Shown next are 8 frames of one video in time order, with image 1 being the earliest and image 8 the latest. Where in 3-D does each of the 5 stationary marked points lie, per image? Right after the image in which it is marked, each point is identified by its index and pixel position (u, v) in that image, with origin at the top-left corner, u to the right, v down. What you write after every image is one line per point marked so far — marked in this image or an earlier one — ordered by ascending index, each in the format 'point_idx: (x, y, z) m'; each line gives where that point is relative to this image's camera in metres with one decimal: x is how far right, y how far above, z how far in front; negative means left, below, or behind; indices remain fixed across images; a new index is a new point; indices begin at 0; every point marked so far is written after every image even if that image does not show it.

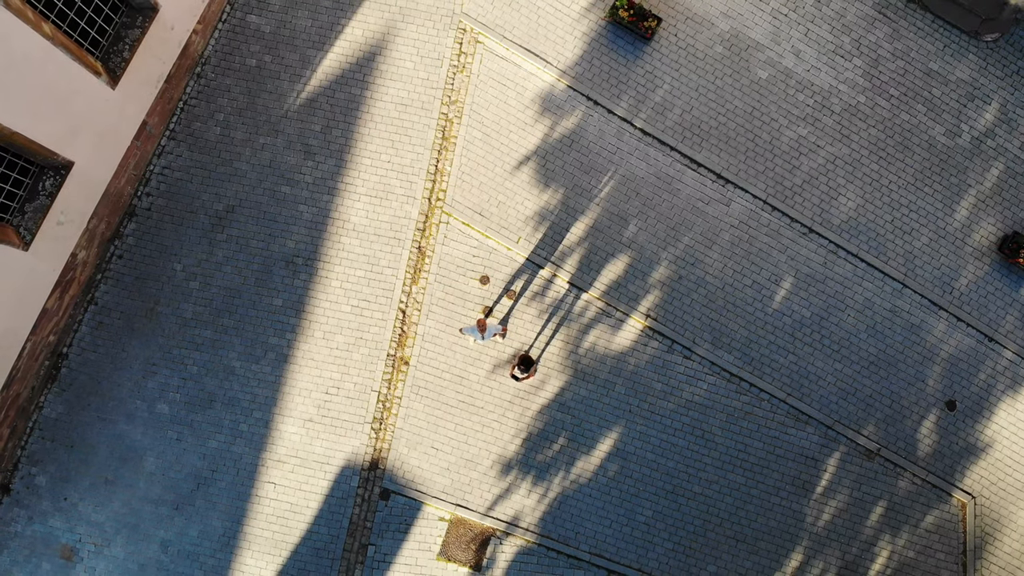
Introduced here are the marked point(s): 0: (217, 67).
0: (-6.1, +4.5, +12.4) m
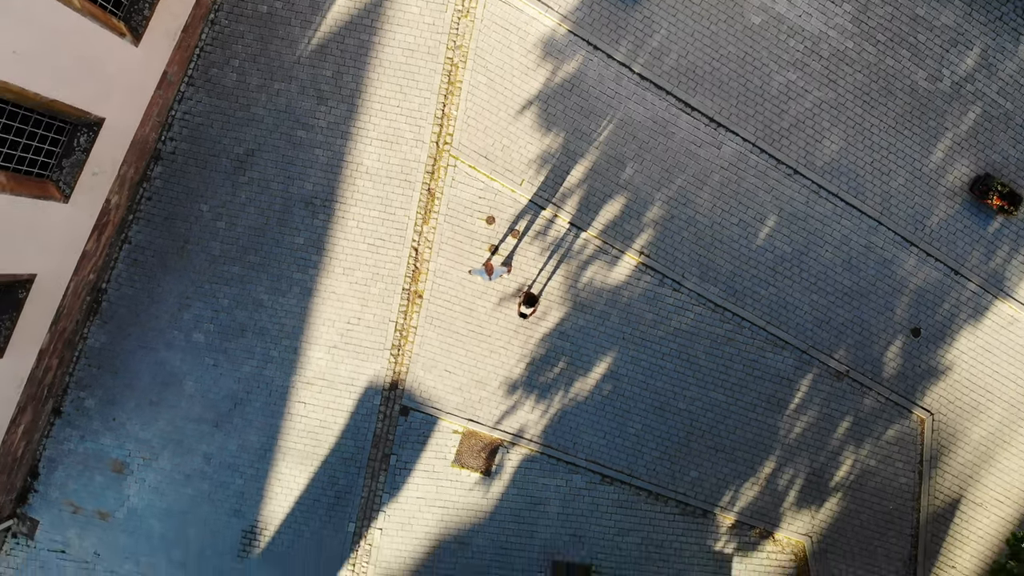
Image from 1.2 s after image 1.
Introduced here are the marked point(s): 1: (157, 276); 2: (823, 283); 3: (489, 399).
0: (-6.0, +5.8, +12.8) m
1: (-7.8, +0.2, +13.2) m
2: (+6.6, +0.1, +12.9) m
3: (-0.5, -2.4, +13.0) m
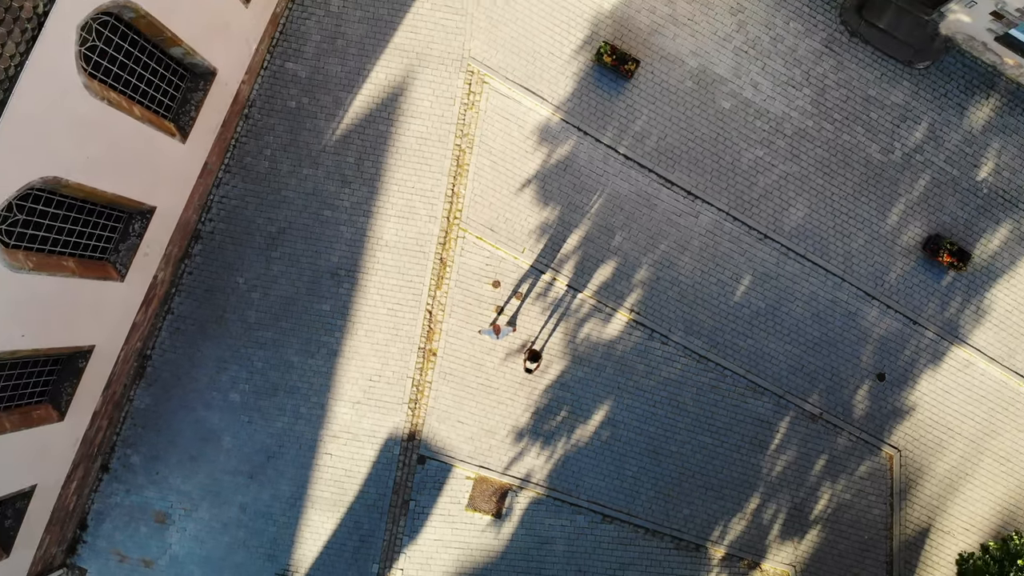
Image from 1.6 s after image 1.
0: (-6.0, +4.3, +14.5) m
1: (-7.7, -1.3, +14.7) m
2: (+6.7, -1.1, +14.4) m
3: (-0.3, -3.8, +14.4) m
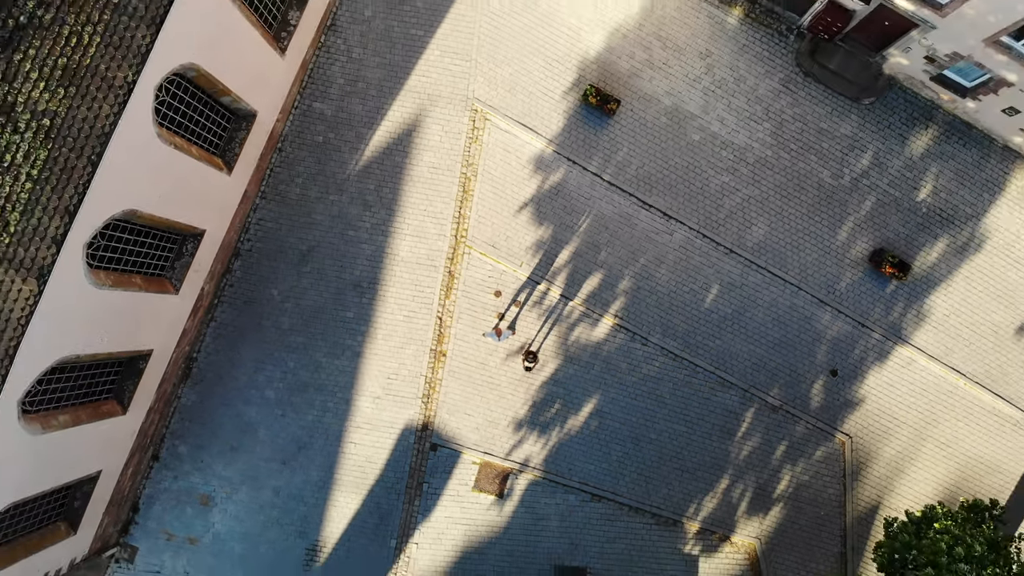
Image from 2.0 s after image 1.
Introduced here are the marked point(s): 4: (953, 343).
0: (-6.0, +4.0, +16.7) m
1: (-7.7, -1.6, +16.8) m
2: (+6.7, -1.3, +16.5) m
3: (-0.3, -4.1, +16.5) m
4: (+12.5, -1.6, +17.1) m
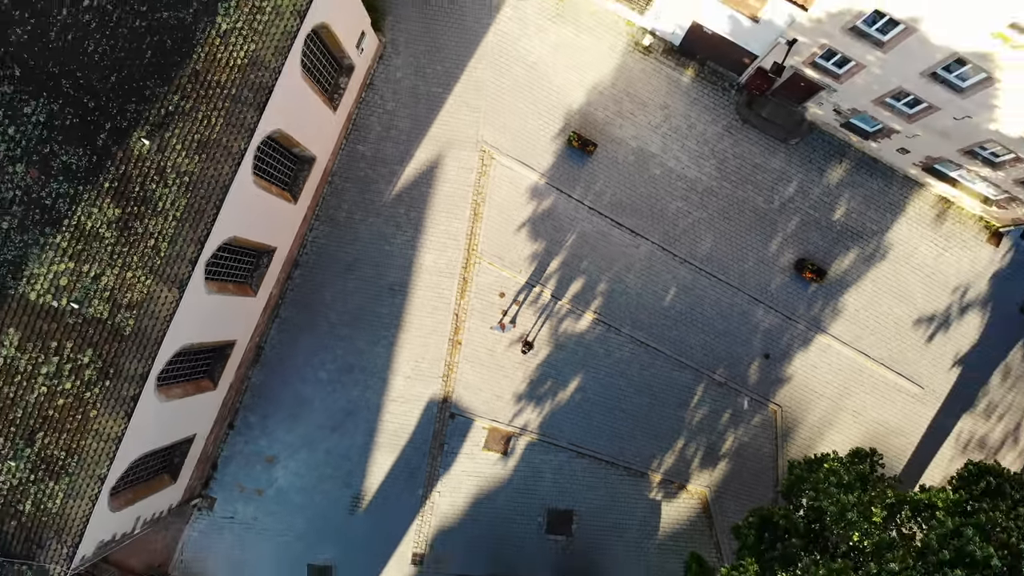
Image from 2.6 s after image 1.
0: (-6.0, +3.9, +21.1) m
1: (-7.6, -1.8, +21.3) m
2: (+6.8, -1.4, +20.9) m
3: (-0.3, -4.1, +21.0) m
4: (+12.5, -1.6, +21.6) m
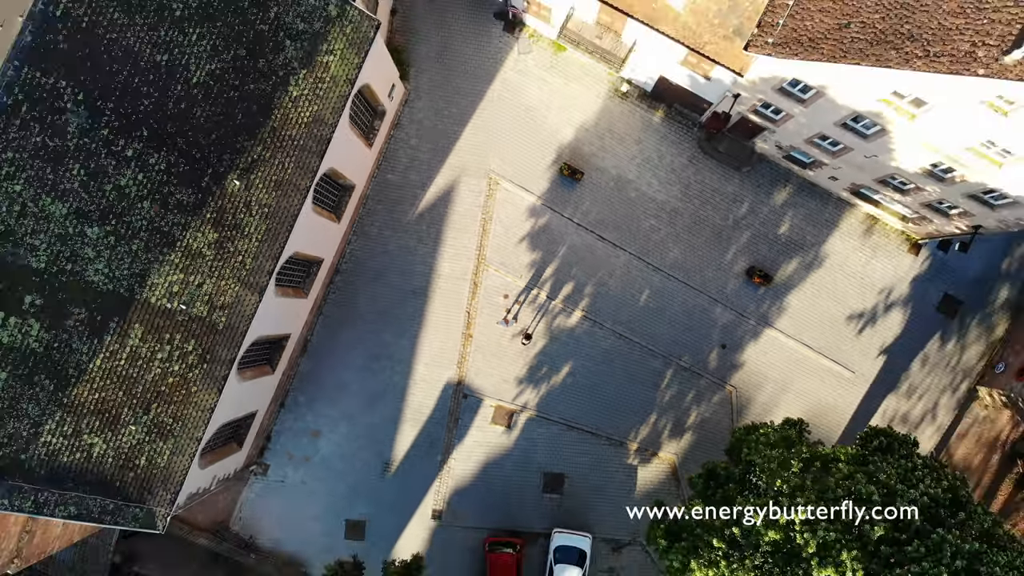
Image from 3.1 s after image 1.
0: (-5.9, +3.8, +25.6) m
1: (-7.5, -1.9, +25.8) m
2: (+6.9, -1.5, +25.5) m
3: (-0.2, -4.3, +25.6) m
4: (+12.6, -1.7, +26.1) m
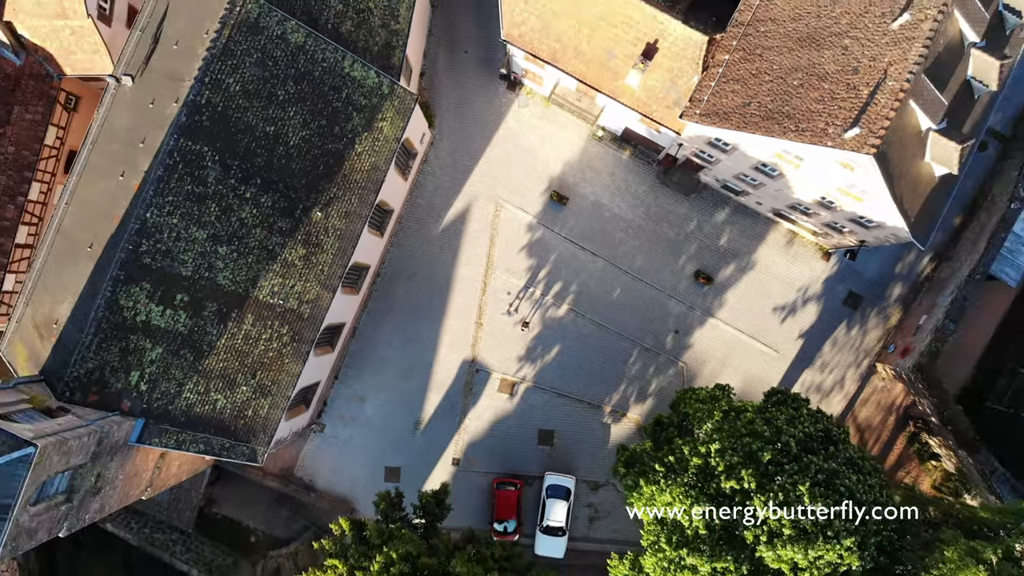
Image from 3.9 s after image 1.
0: (-5.8, +3.8, +33.3) m
1: (-7.4, -1.8, +33.6) m
2: (+7.0, -1.4, +33.2) m
3: (0.0, -4.2, +33.4) m
4: (+12.7, -1.6, +33.9) m
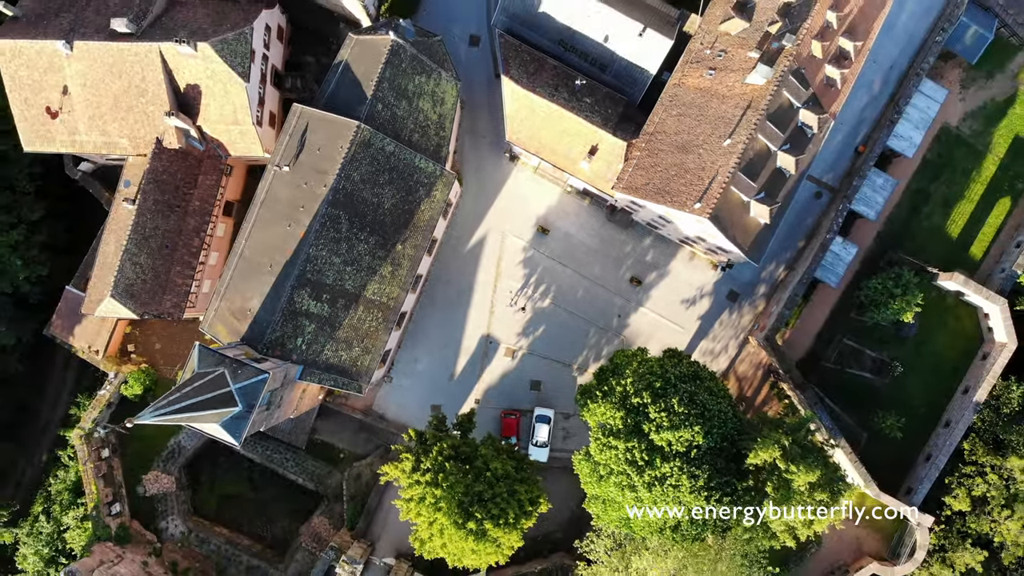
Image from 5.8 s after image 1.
0: (-5.8, +3.7, +52.5) m
1: (-7.3, -1.9, +52.8) m
2: (+7.1, -1.5, +52.5) m
3: (+0.1, -4.3, +52.6) m
4: (+12.8, -1.6, +53.1) m
